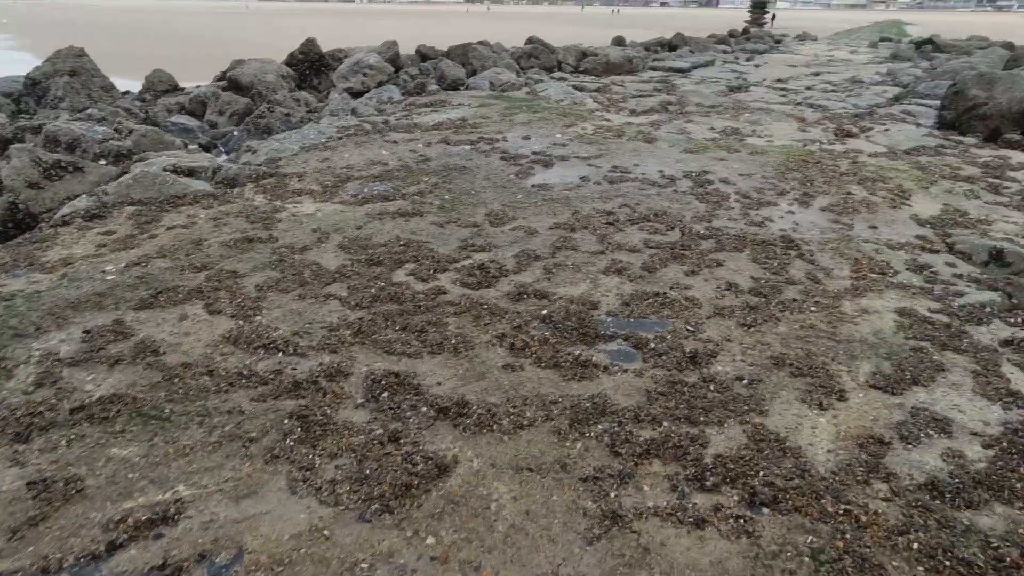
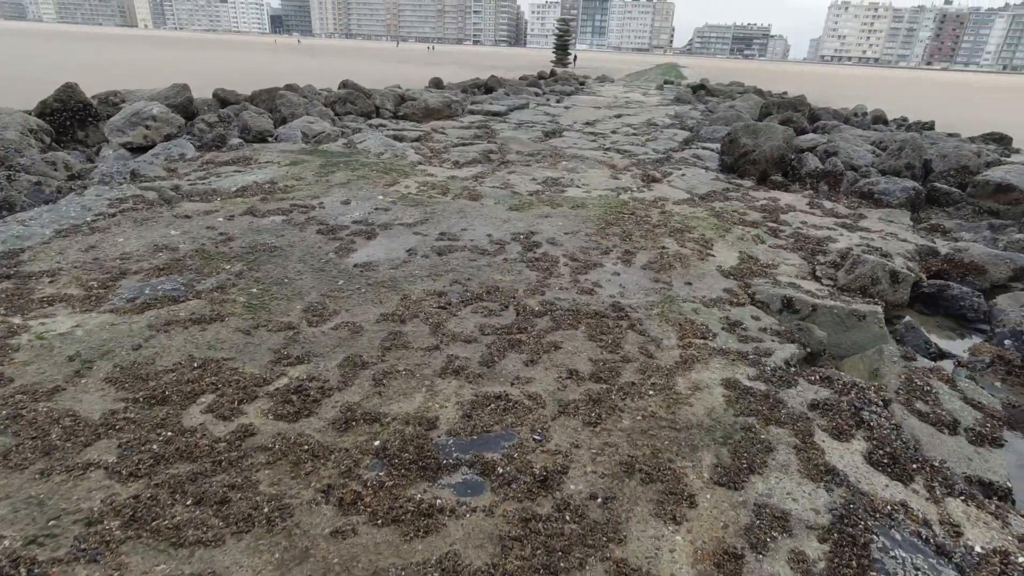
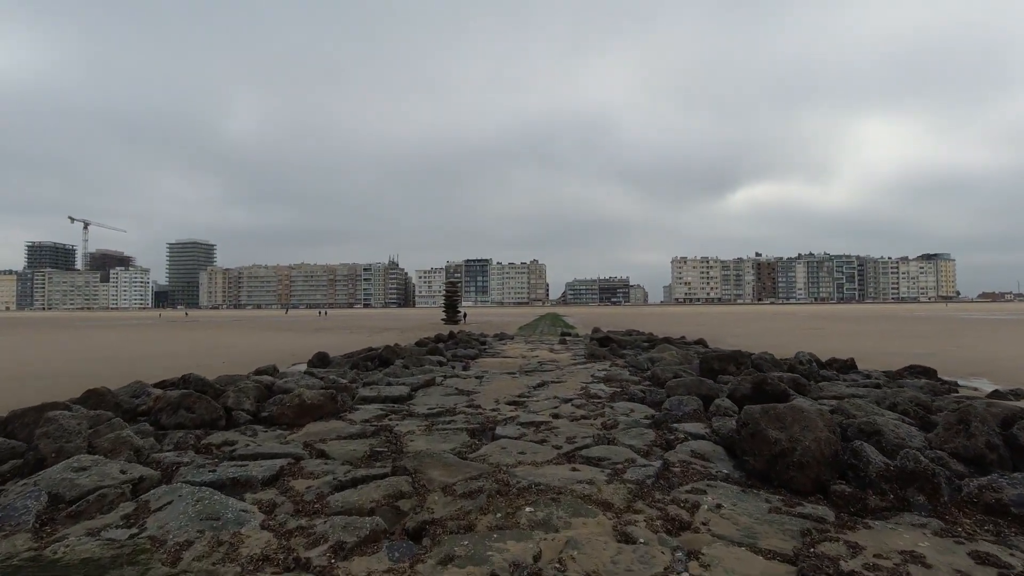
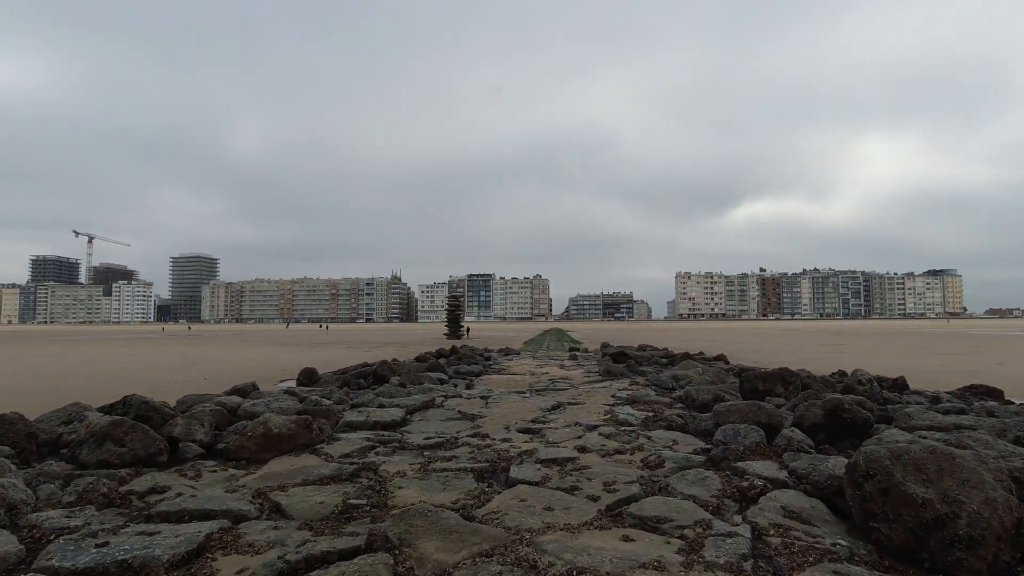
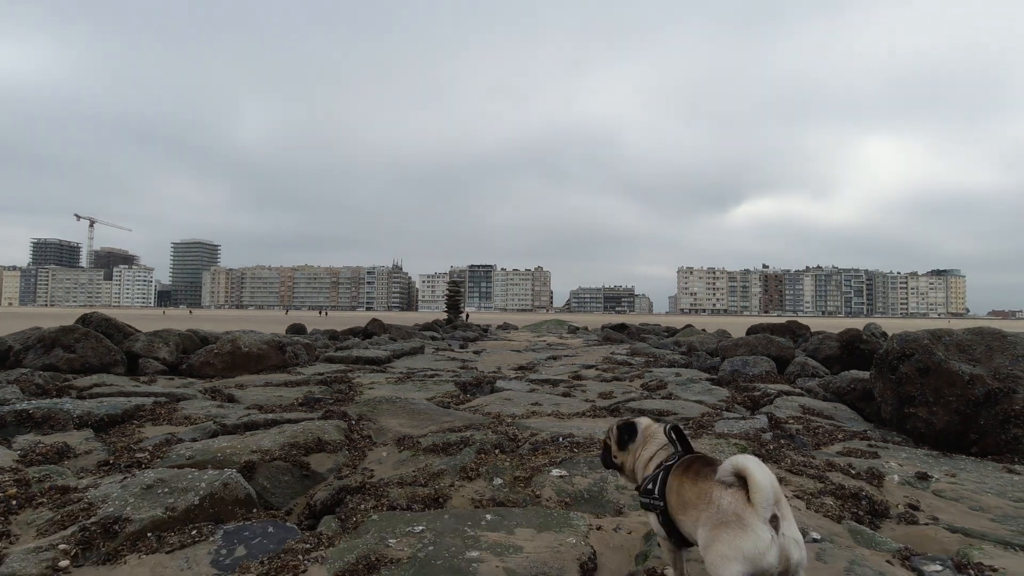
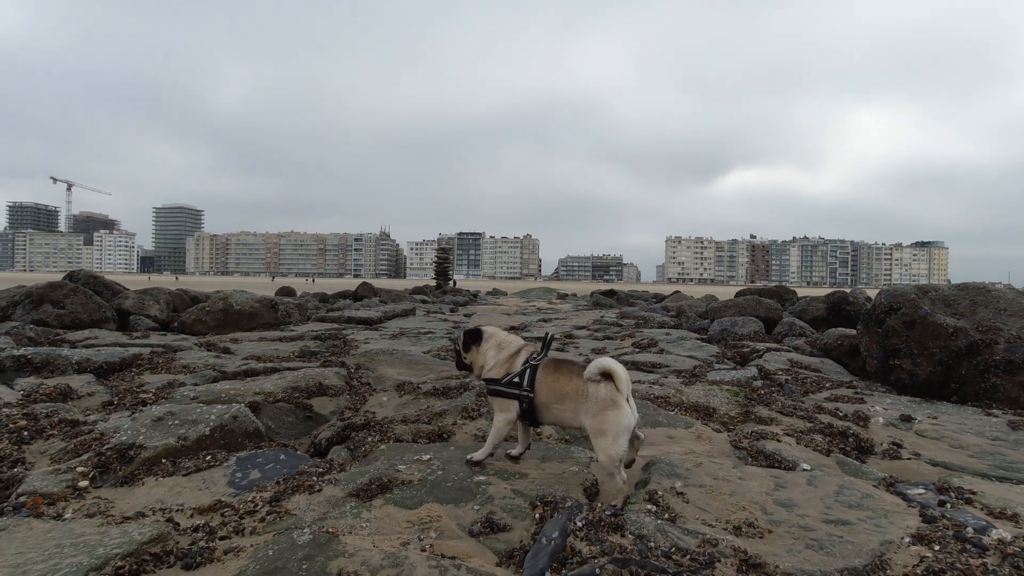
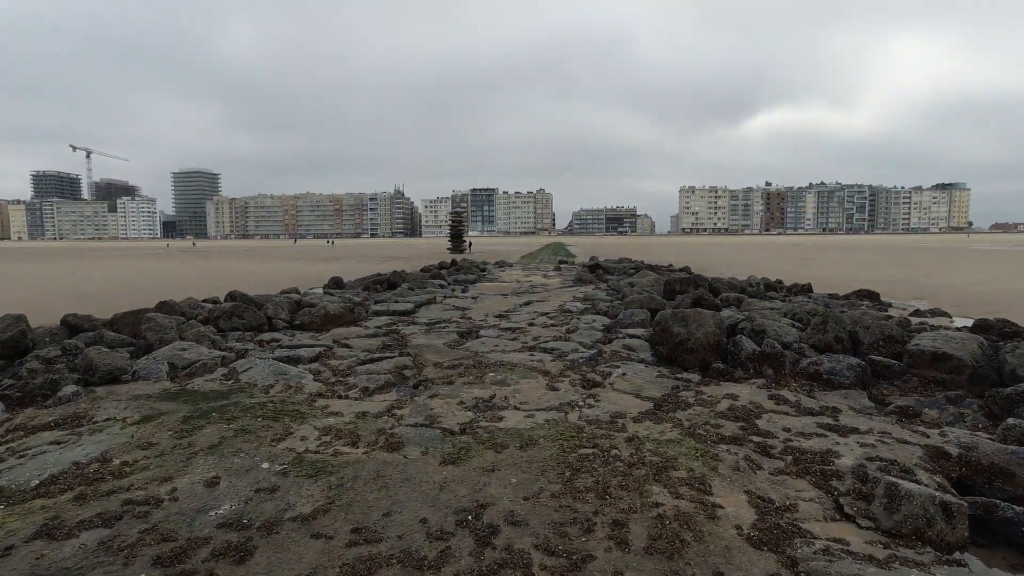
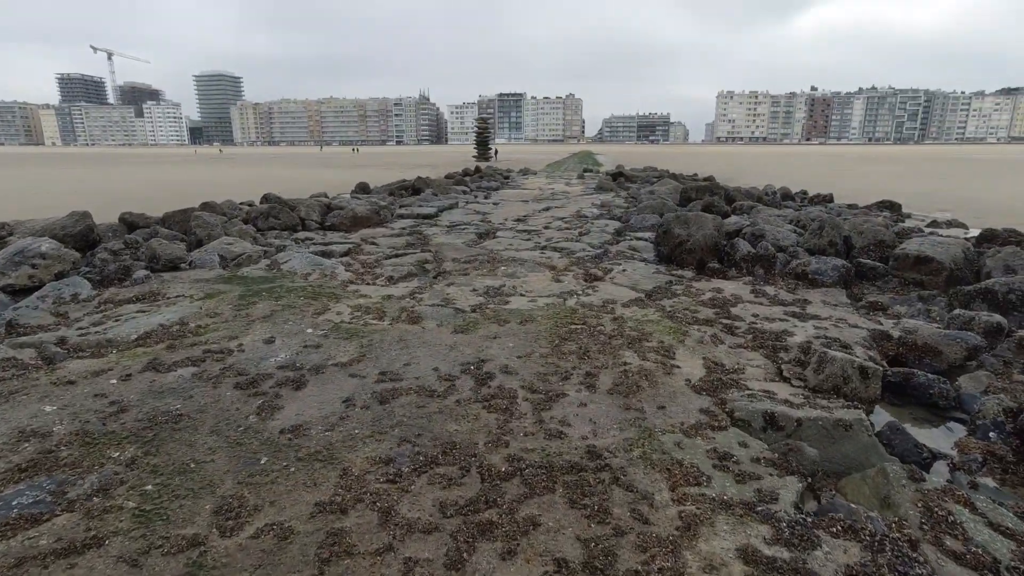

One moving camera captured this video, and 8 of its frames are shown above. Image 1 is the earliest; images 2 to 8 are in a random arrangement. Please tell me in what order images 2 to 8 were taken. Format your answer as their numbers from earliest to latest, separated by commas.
2, 8, 7, 3, 4, 5, 6
